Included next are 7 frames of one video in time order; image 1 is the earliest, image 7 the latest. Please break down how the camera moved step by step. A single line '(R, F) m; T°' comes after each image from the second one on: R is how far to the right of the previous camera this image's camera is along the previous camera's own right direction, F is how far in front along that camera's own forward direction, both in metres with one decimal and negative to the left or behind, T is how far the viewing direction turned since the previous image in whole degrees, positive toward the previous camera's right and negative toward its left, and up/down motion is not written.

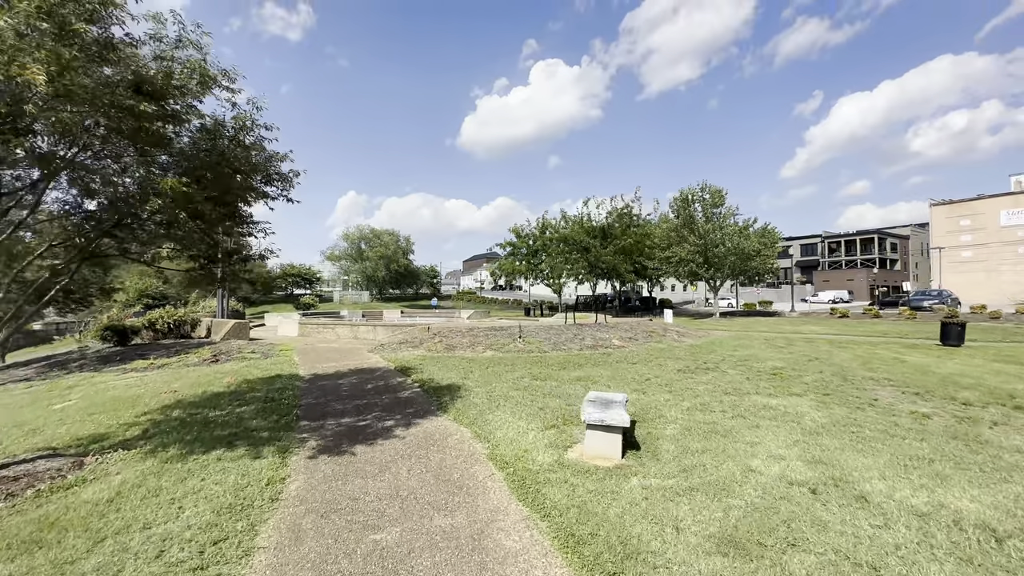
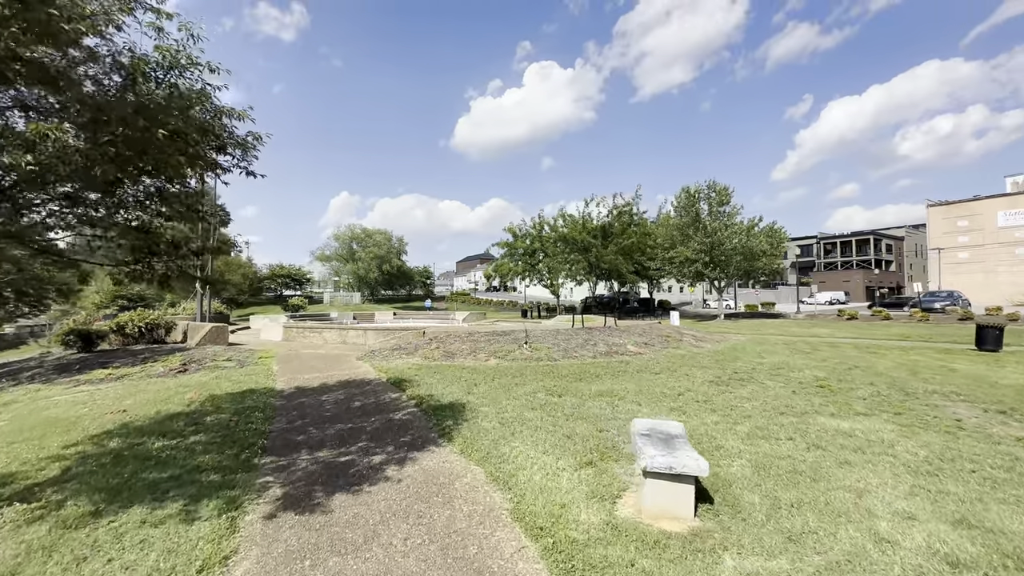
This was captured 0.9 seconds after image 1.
(-0.3, +1.2) m; +1°
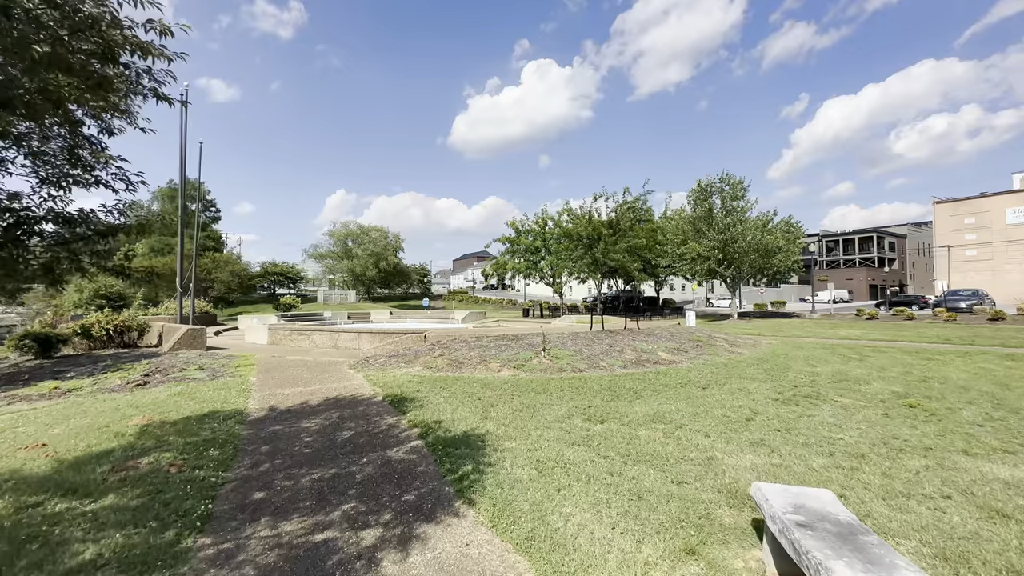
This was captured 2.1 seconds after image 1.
(-0.4, +1.5) m; 0°
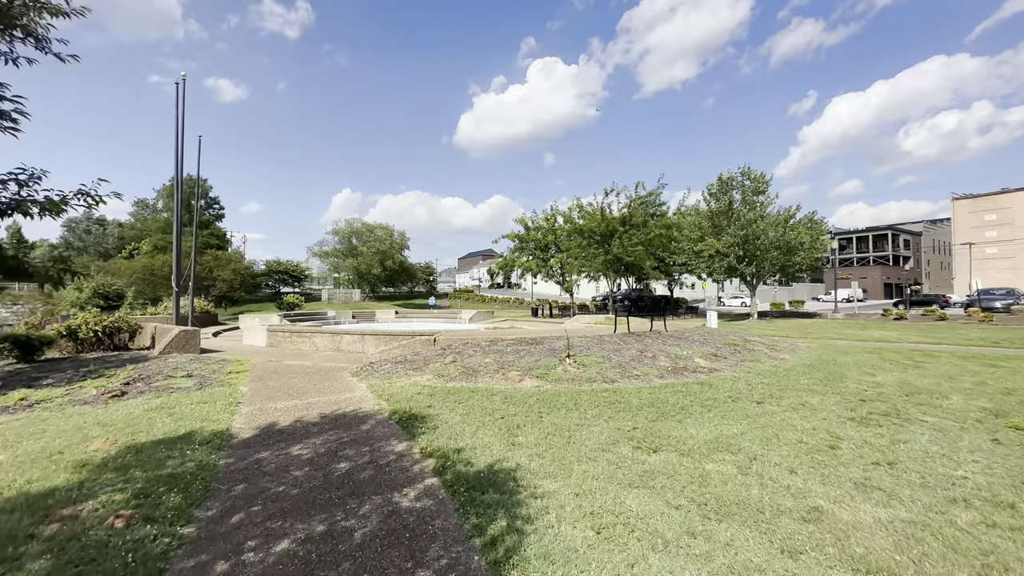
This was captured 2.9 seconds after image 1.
(-0.3, +1.1) m; -1°
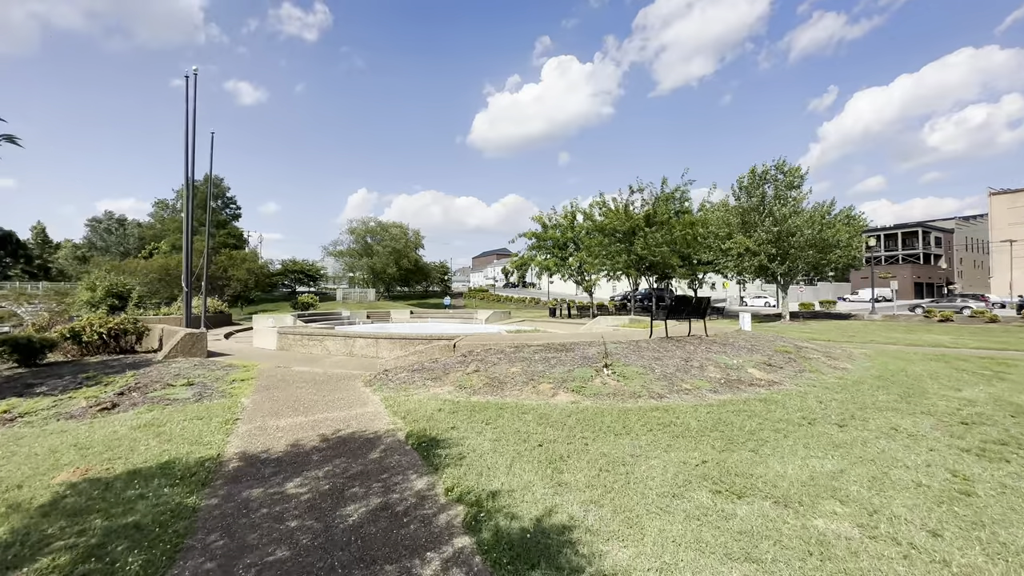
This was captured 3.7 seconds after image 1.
(-0.3, +1.0) m; -2°
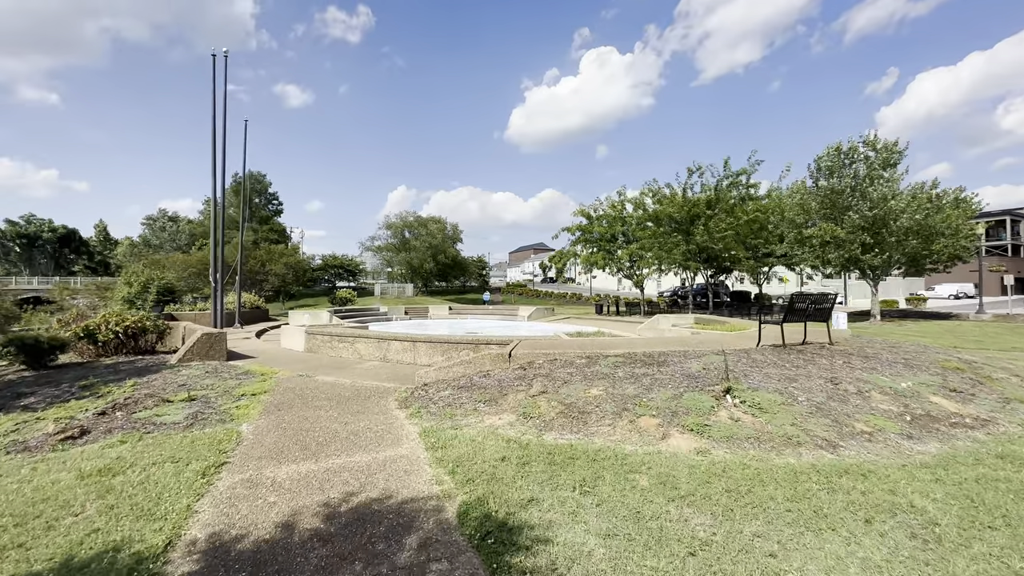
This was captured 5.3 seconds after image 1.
(-0.6, +2.1) m; -5°
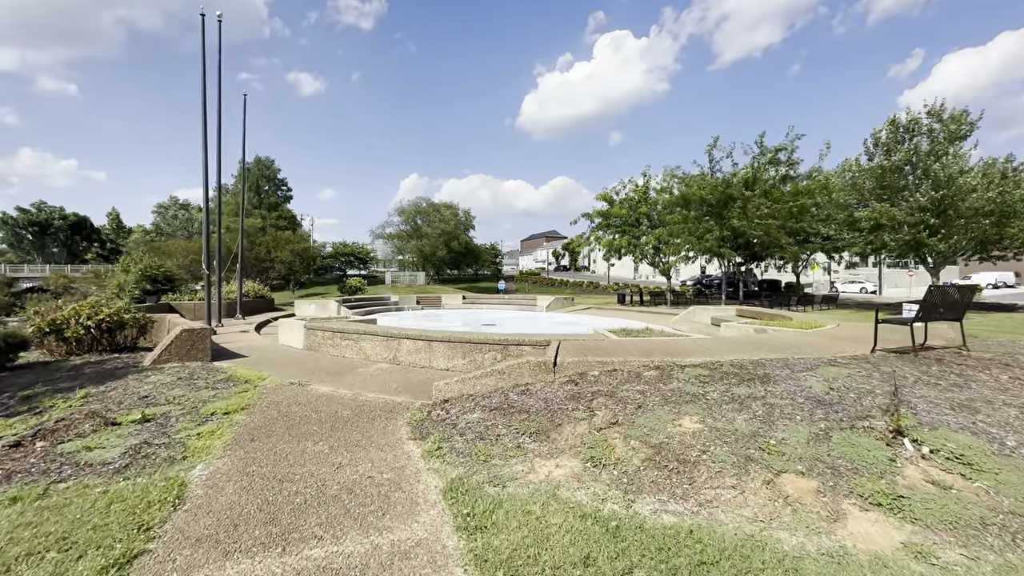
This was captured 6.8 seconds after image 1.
(-0.5, +1.8) m; -1°
